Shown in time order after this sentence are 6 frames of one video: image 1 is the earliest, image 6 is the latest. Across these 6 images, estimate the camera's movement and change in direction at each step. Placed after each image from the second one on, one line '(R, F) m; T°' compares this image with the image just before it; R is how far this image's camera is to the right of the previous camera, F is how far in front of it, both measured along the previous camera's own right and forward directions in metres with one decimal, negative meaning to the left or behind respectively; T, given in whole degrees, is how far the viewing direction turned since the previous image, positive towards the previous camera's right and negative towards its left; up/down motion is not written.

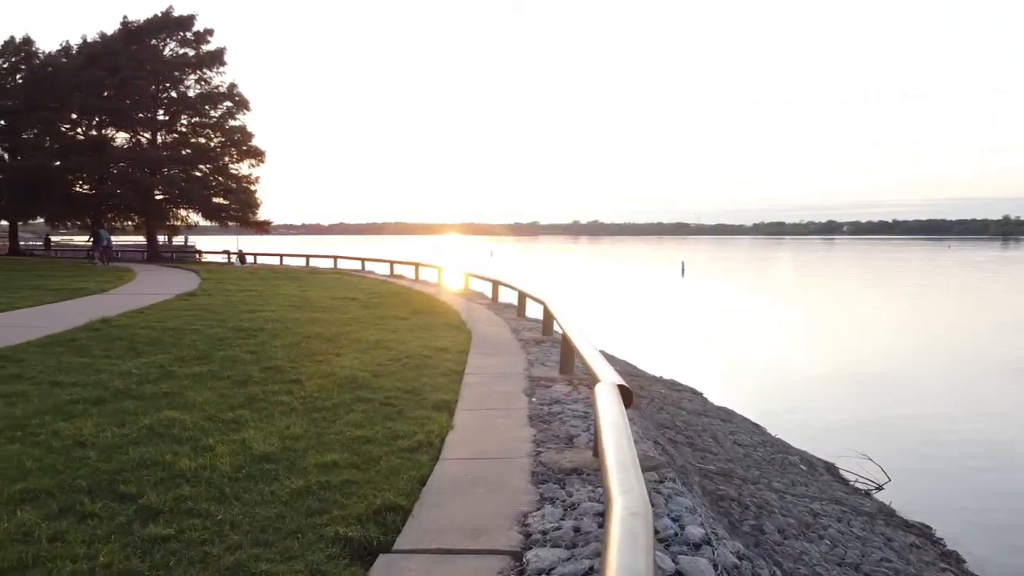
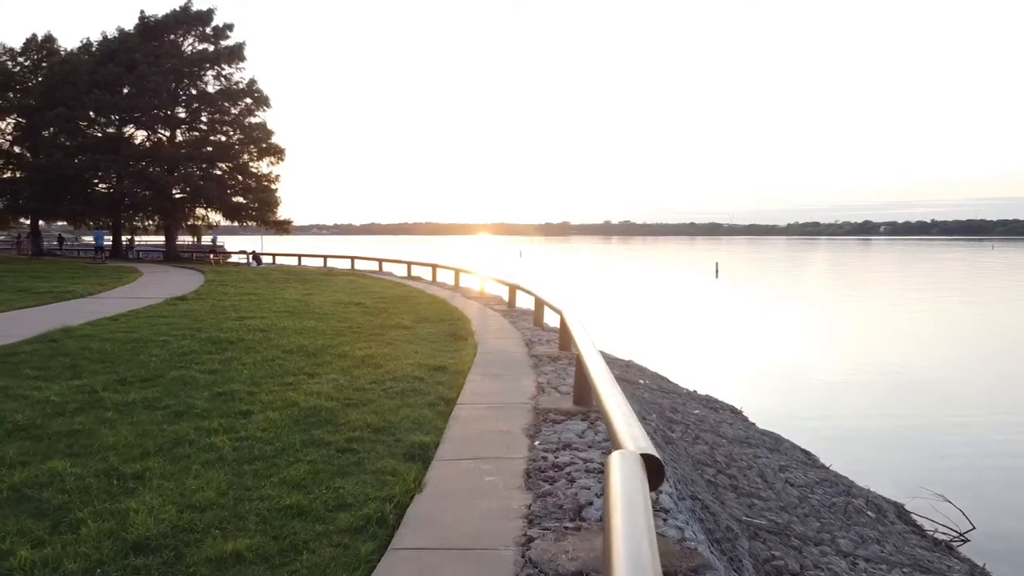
(+0.2, +1.4) m; -2°
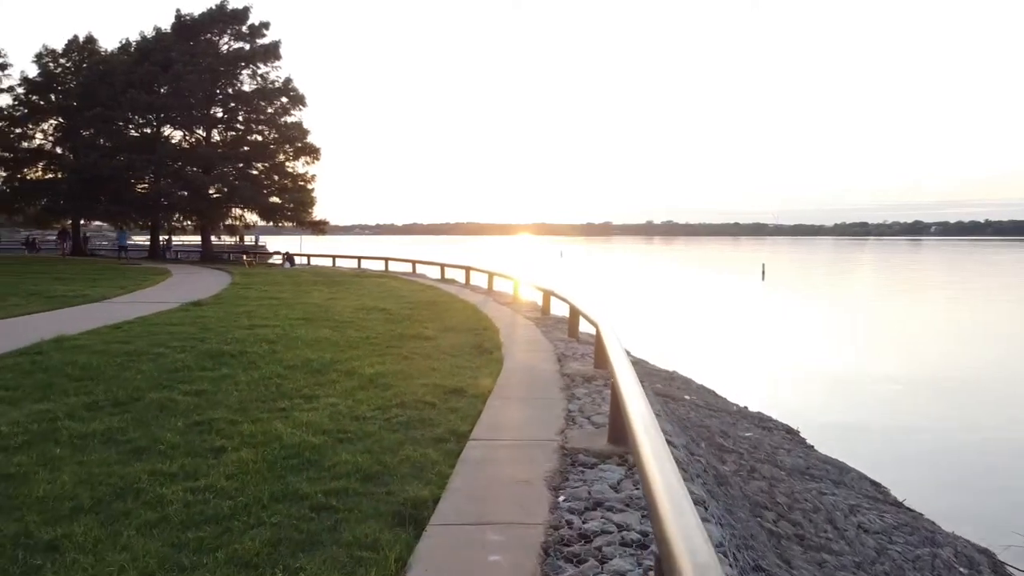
(+0.1, +1.0) m; -3°
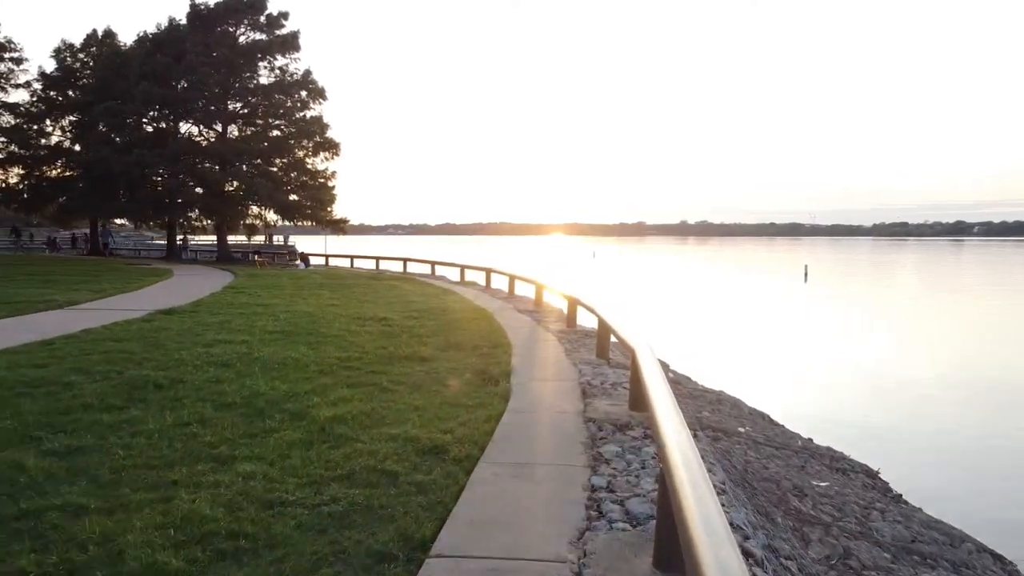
(+0.2, +2.0) m; -2°
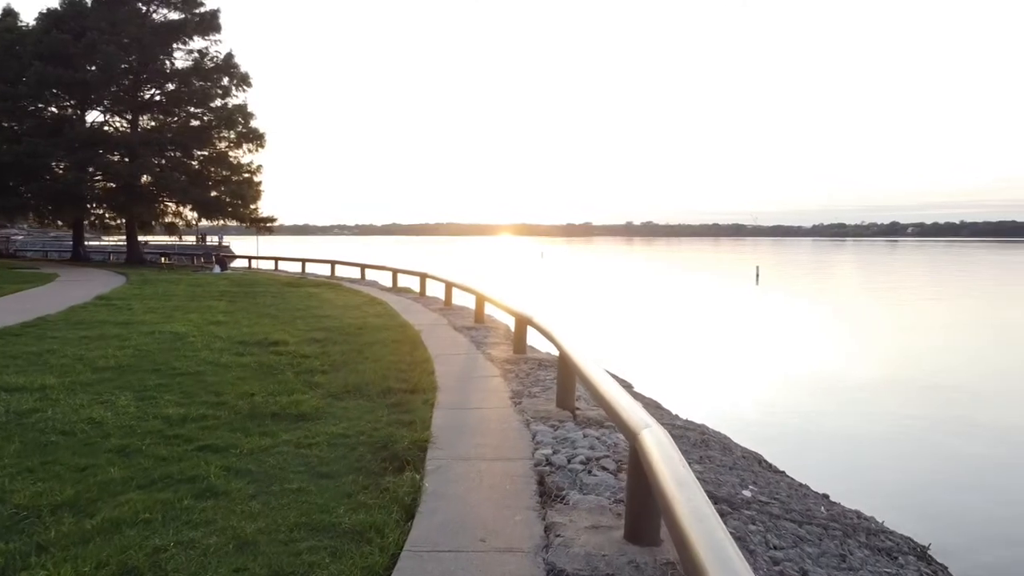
(+0.2, +2.6) m; +4°
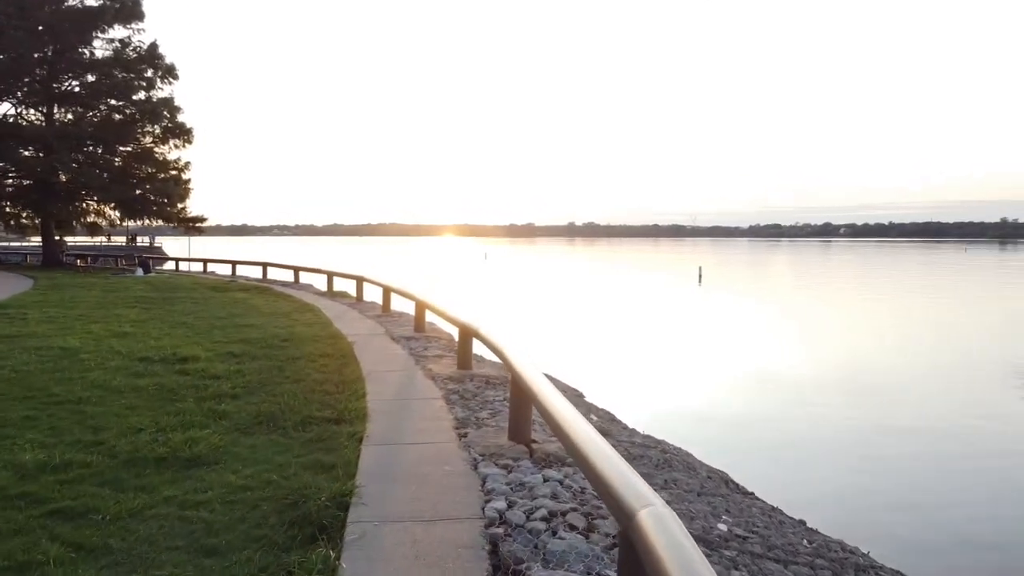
(0.0, +1.0) m; +4°
